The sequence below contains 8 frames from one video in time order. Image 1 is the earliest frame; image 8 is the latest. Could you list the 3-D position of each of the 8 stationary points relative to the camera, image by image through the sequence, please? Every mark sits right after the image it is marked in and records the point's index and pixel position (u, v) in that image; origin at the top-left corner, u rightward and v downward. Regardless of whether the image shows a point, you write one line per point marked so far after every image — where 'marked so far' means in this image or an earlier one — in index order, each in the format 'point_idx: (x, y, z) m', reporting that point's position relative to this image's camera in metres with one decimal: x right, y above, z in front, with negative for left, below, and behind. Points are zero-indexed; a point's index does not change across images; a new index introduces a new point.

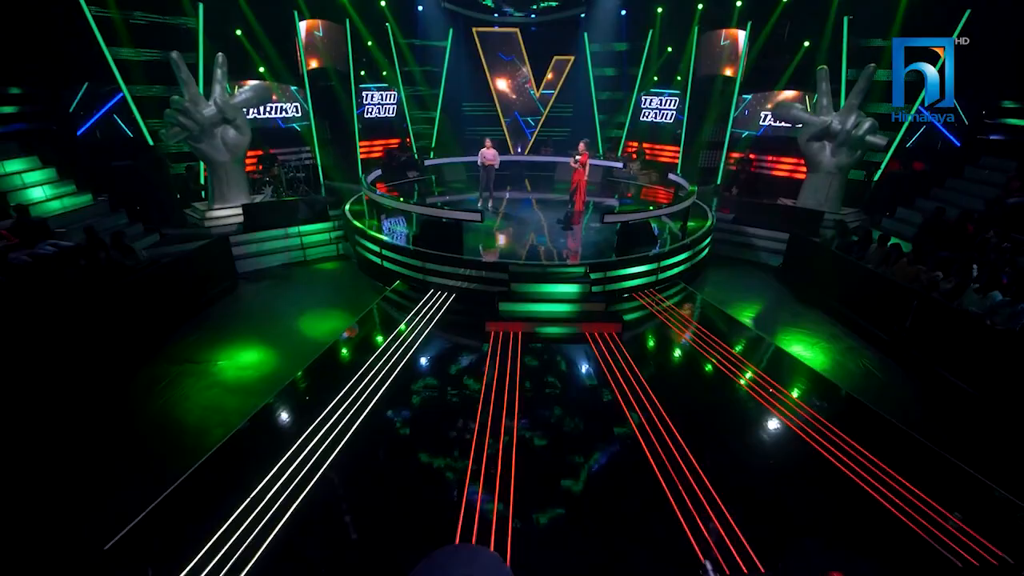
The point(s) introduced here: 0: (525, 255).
0: (+0.2, +0.6, +8.0) m
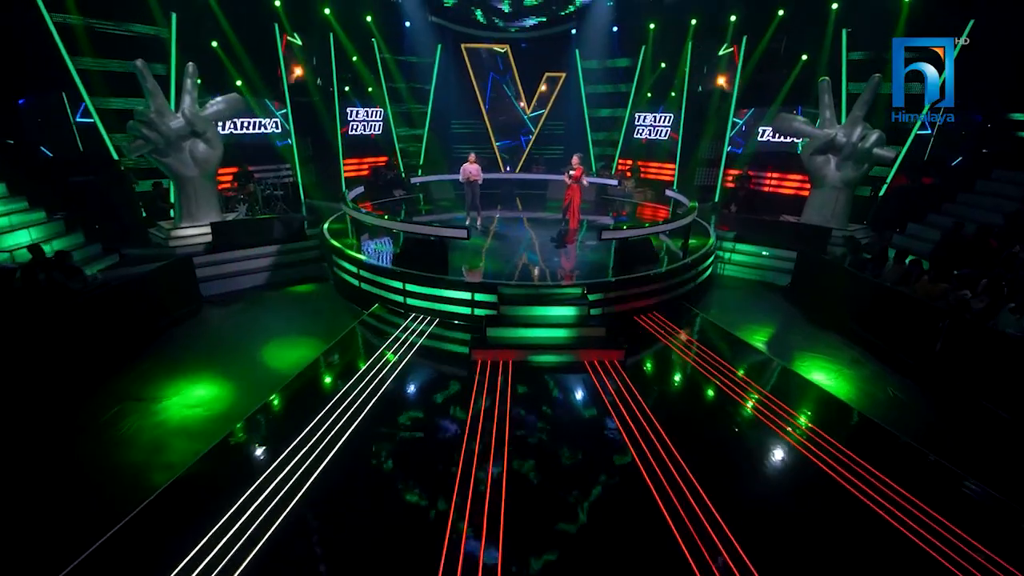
0: (+0.1, +0.2, +7.4) m
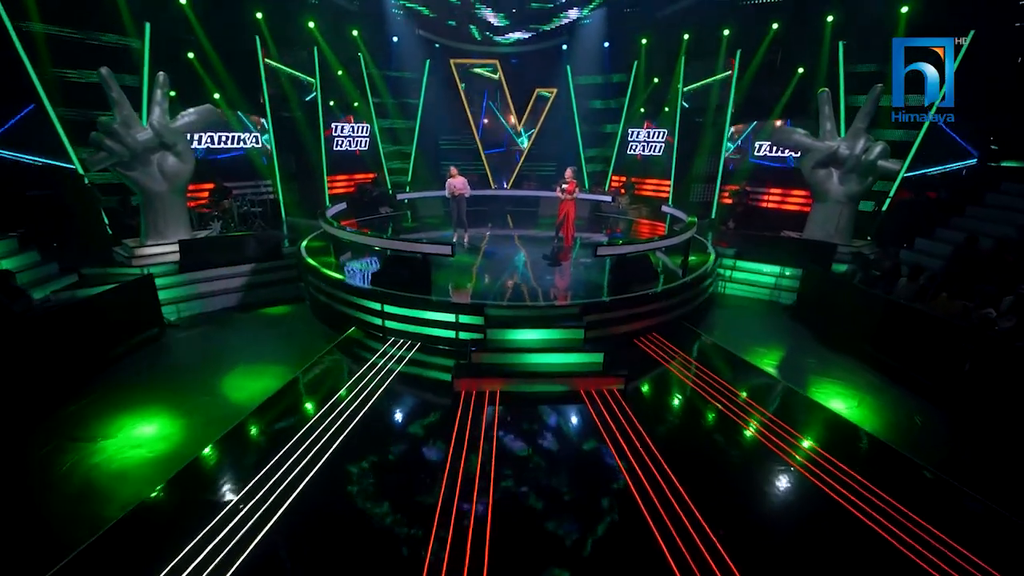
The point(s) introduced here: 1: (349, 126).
0: (-0.1, -0.1, +6.9) m
1: (-4.1, +4.1, +11.9) m
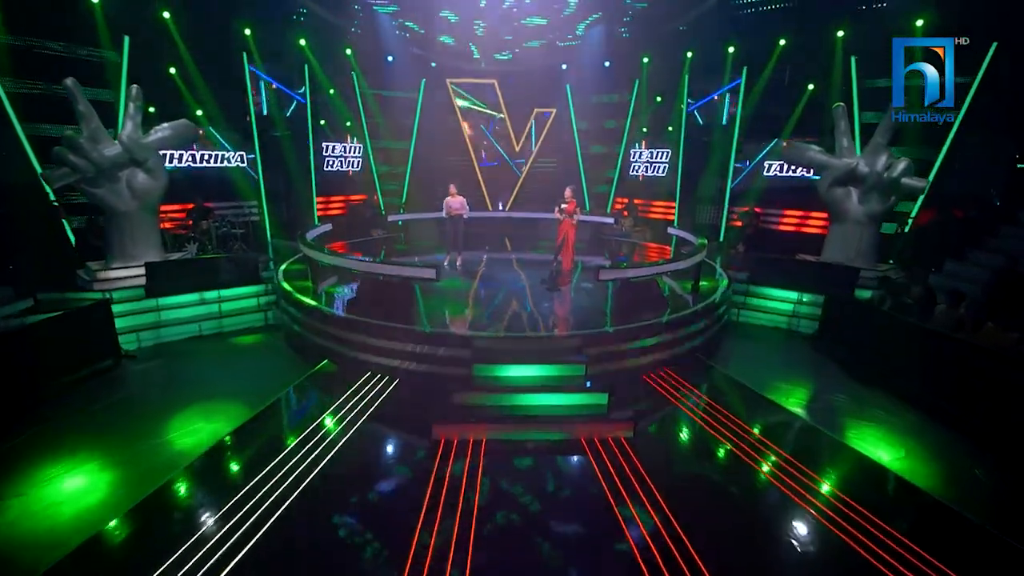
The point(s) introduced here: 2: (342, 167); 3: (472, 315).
0: (-0.2, -0.4, +6.2) m
1: (-4.2, +3.5, +11.5) m
2: (-4.2, +3.0, +11.8) m
3: (-0.5, -0.4, +6.5) m
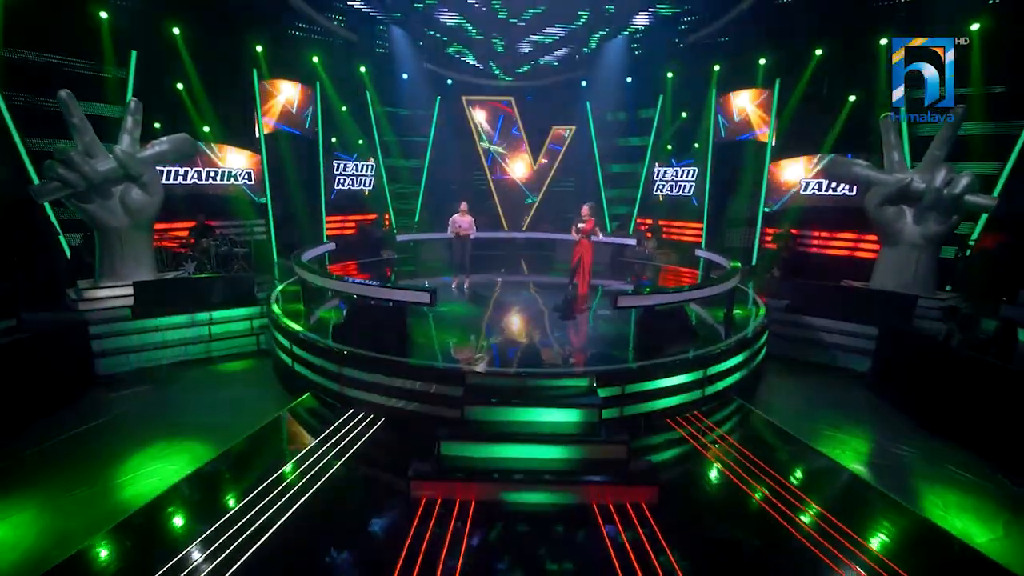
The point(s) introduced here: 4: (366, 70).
0: (-0.1, -0.8, +5.5) m
1: (-3.8, +2.9, +11.2) m
2: (-3.8, +2.5, +11.4) m
3: (-0.4, -0.7, +5.9) m
4: (-3.3, +5.0, +10.7) m
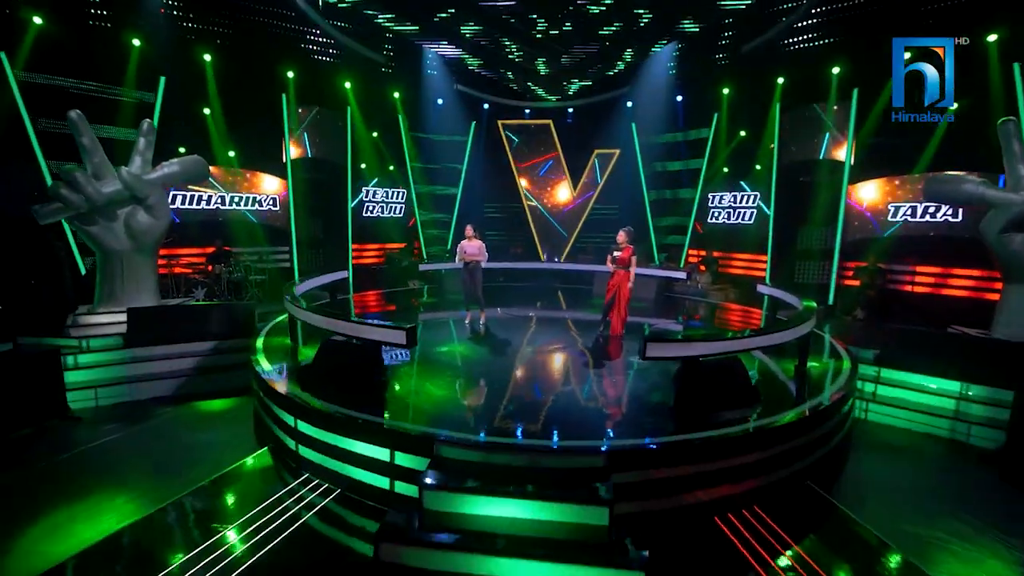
0: (0.0, -1.1, +4.5) m
1: (-3.0, +2.2, +10.8) m
2: (-3.0, +1.7, +11.0) m
3: (-0.3, -1.1, +4.9) m
4: (-2.5, +4.3, +10.4) m
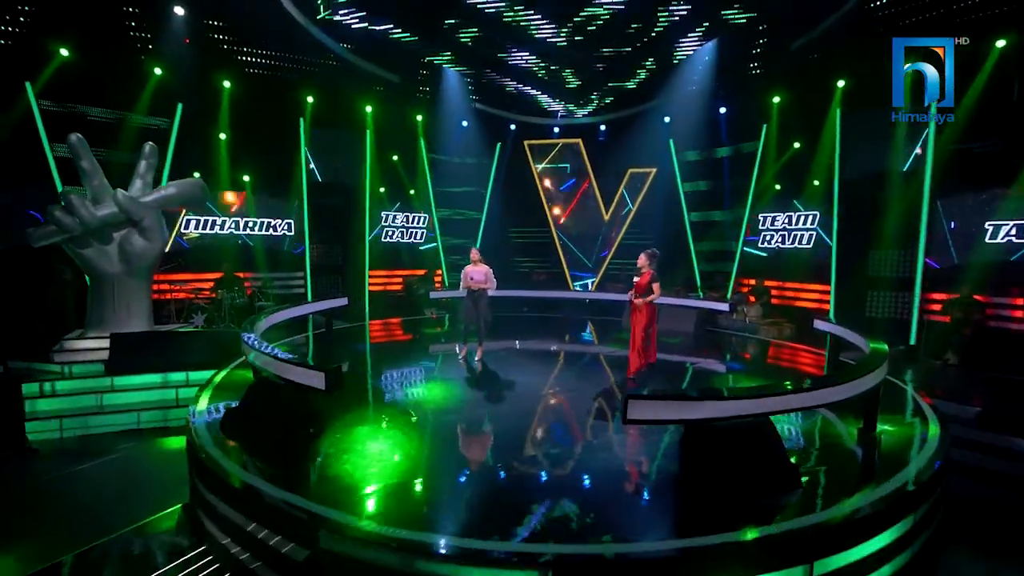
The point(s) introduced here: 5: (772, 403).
0: (-0.3, -1.4, +3.6) m
1: (-2.4, +1.6, +10.4) m
2: (-2.4, +1.1, +10.6) m
3: (-0.5, -1.4, +4.0) m
4: (-2.0, +3.7, +10.1) m
5: (+1.7, -0.7, +3.1) m
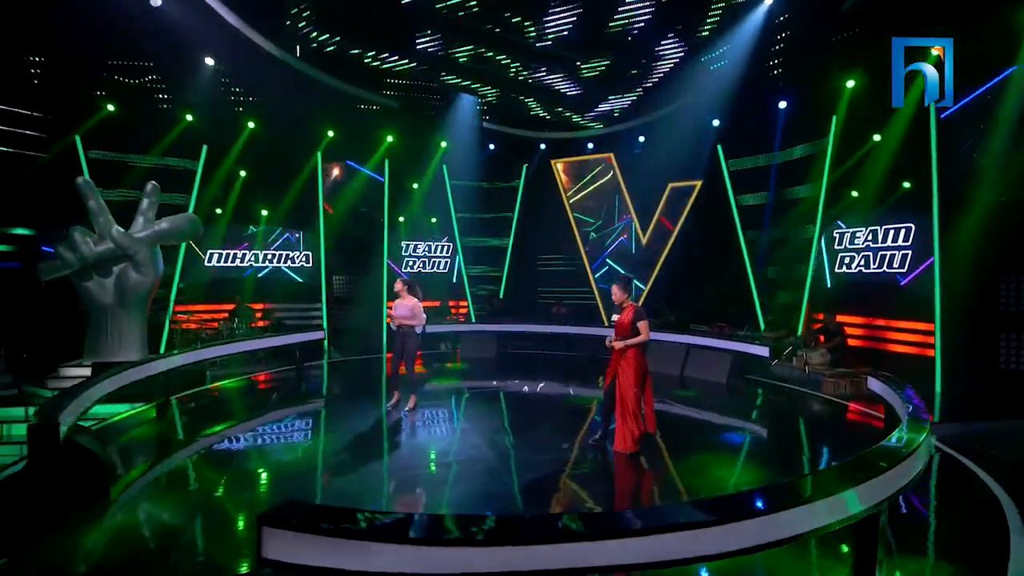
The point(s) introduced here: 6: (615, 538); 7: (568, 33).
0: (-1.5, -1.6, +2.8) m
1: (-1.9, +0.9, +10.0) m
2: (-1.9, +0.4, +10.2) m
3: (-1.6, -1.6, +3.2) m
4: (-1.5, +3.0, +9.7) m
5: (+0.3, -0.9, +1.8) m
6: (+0.5, -0.9, +1.8) m
7: (+0.3, +3.1, +6.0) m
